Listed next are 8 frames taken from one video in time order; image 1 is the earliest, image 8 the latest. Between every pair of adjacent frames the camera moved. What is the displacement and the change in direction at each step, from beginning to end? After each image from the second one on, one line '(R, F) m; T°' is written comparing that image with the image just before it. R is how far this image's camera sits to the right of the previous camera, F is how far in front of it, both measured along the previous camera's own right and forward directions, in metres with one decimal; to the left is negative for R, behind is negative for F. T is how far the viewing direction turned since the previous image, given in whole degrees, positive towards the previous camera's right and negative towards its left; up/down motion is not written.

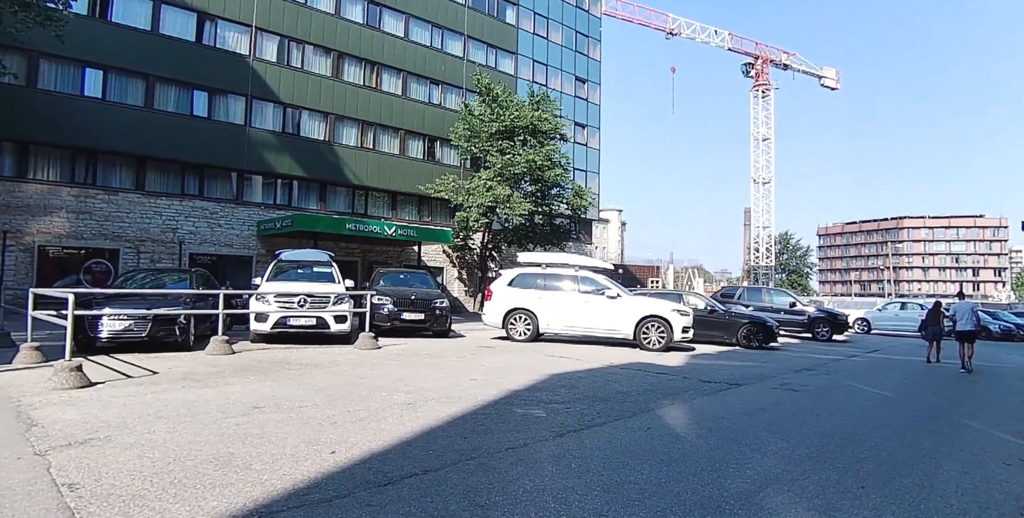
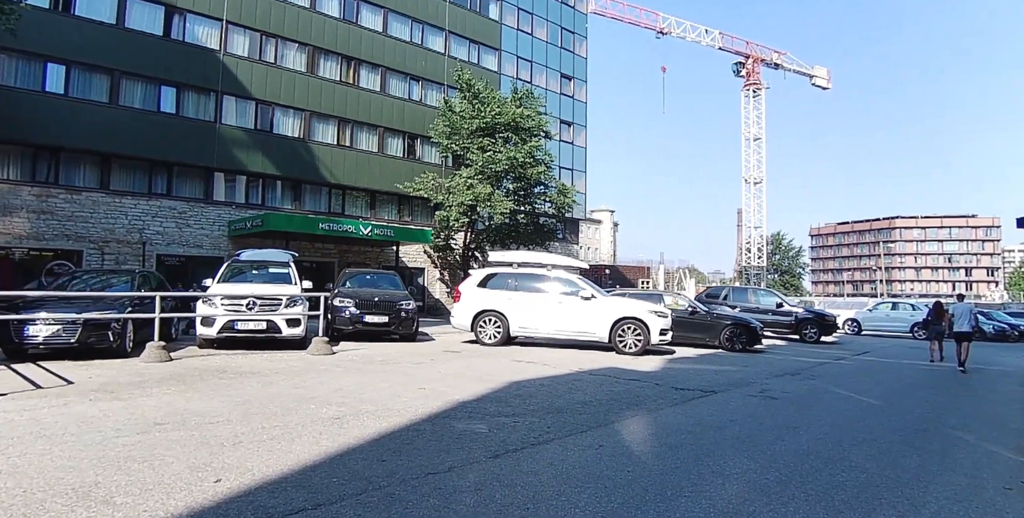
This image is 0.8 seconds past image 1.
(+0.6, +0.8) m; 0°
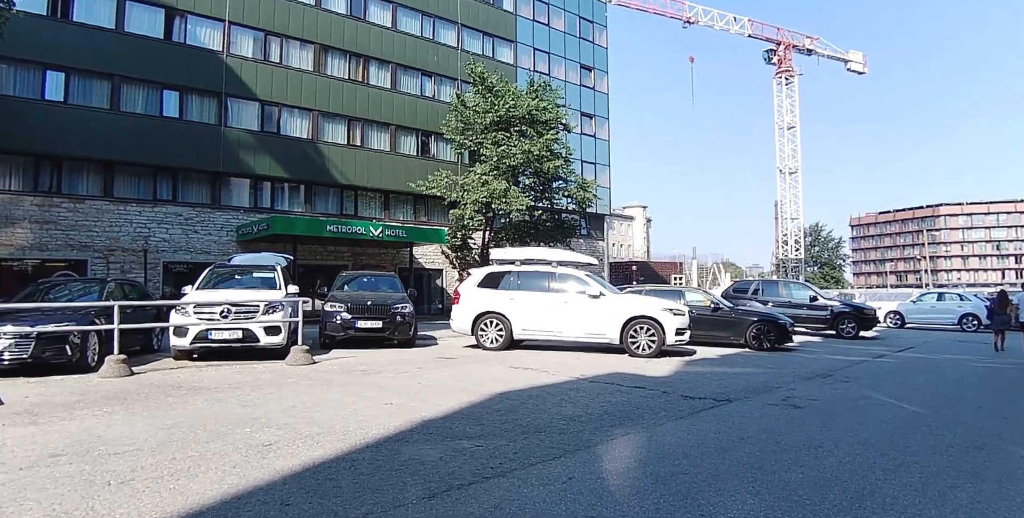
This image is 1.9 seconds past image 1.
(+0.7, +1.2) m; -3°
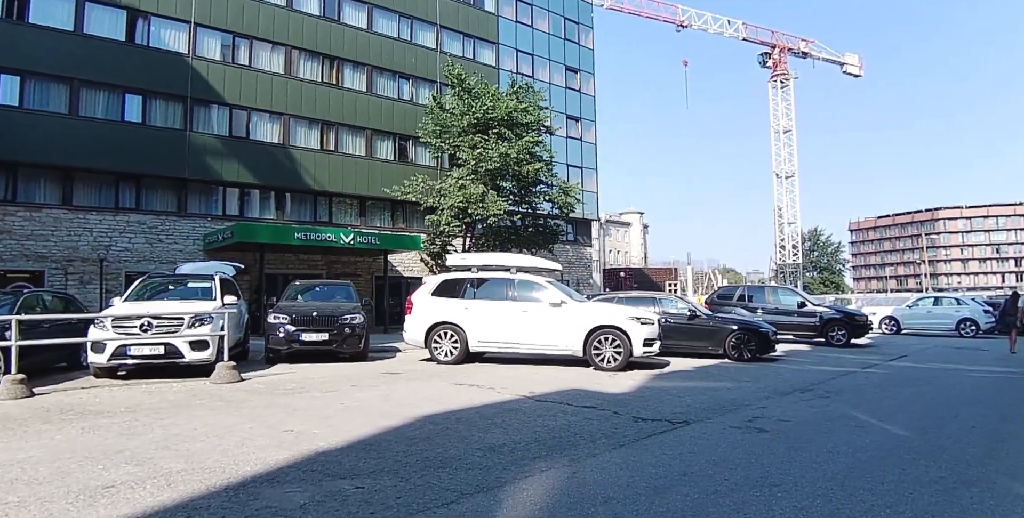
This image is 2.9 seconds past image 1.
(+0.9, +1.0) m; 0°
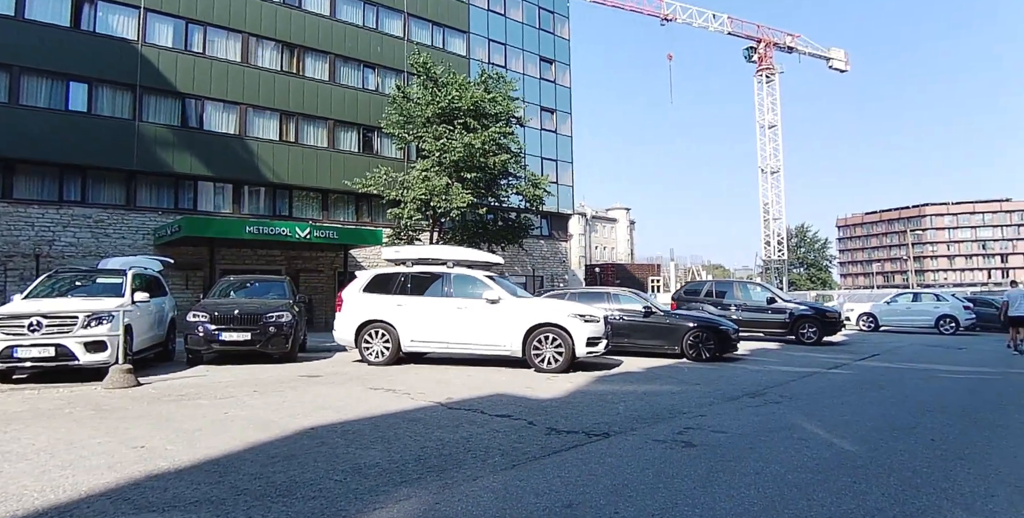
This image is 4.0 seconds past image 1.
(+1.0, +0.9) m; +1°
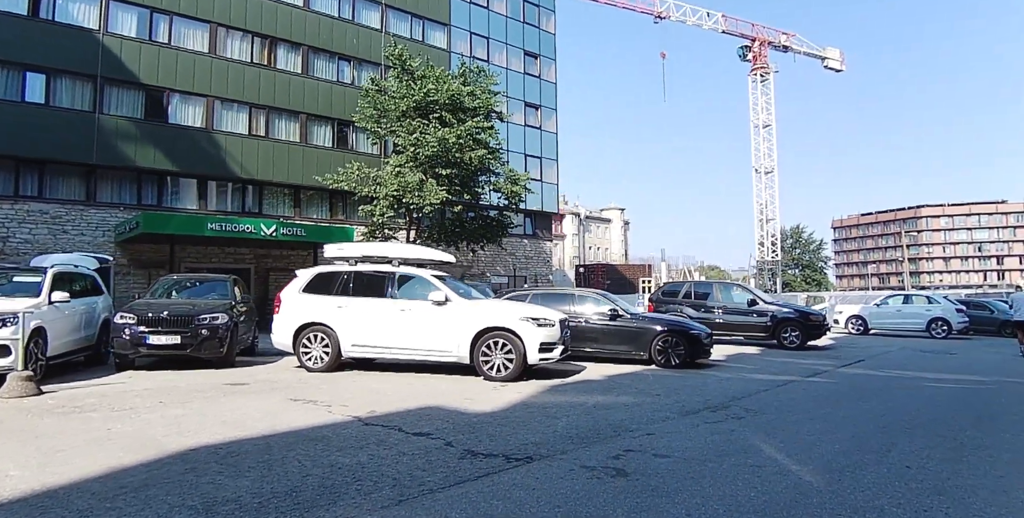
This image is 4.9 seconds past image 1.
(+0.8, +0.9) m; 0°
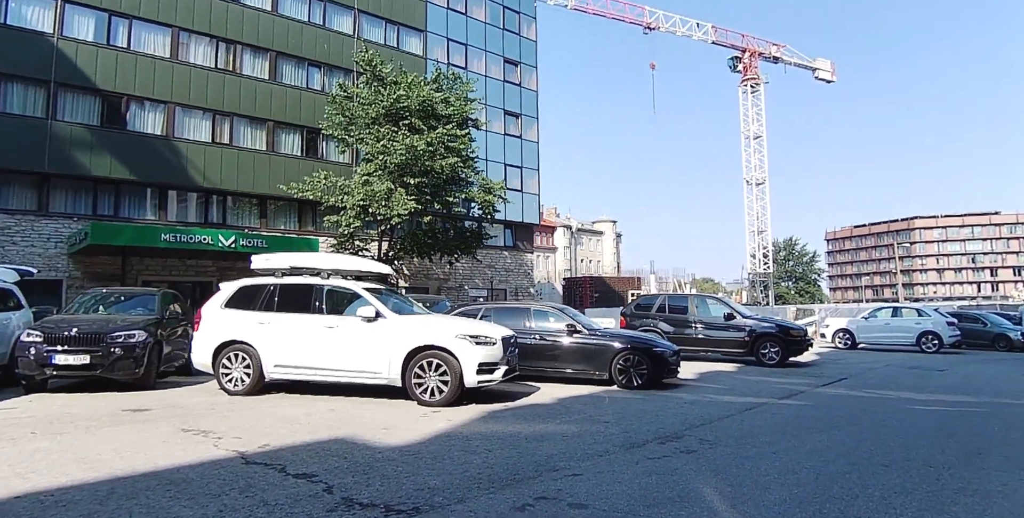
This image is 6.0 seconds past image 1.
(+0.8, +0.9) m; 0°
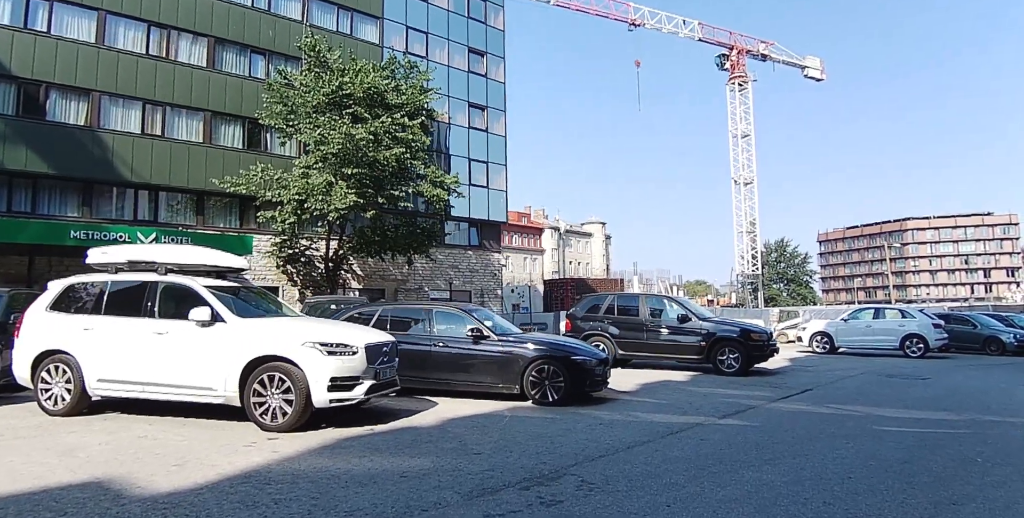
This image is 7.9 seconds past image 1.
(+1.4, +1.6) m; 0°
